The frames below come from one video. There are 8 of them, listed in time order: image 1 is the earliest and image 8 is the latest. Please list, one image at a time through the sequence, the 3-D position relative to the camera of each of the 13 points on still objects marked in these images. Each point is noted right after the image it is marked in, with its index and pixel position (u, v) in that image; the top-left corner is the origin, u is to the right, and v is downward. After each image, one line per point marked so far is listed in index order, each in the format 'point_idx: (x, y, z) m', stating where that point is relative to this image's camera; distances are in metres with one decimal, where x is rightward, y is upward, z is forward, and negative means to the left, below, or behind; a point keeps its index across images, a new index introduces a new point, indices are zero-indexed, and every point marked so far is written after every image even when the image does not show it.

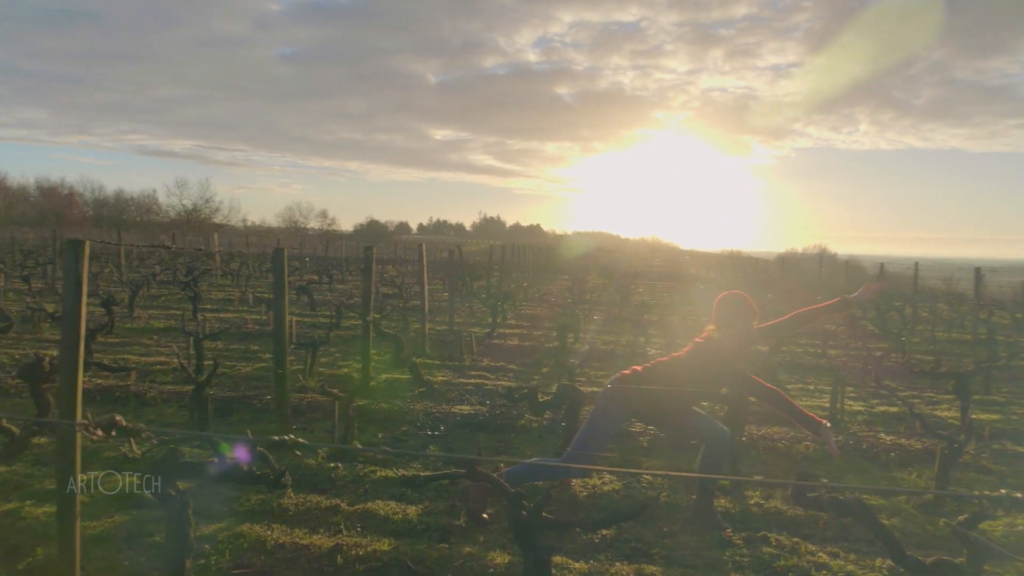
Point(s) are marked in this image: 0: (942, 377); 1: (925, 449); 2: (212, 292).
0: (+6.1, -1.3, +10.0) m
1: (+3.9, -1.5, +6.5) m
2: (-7.4, -0.1, +17.3) m
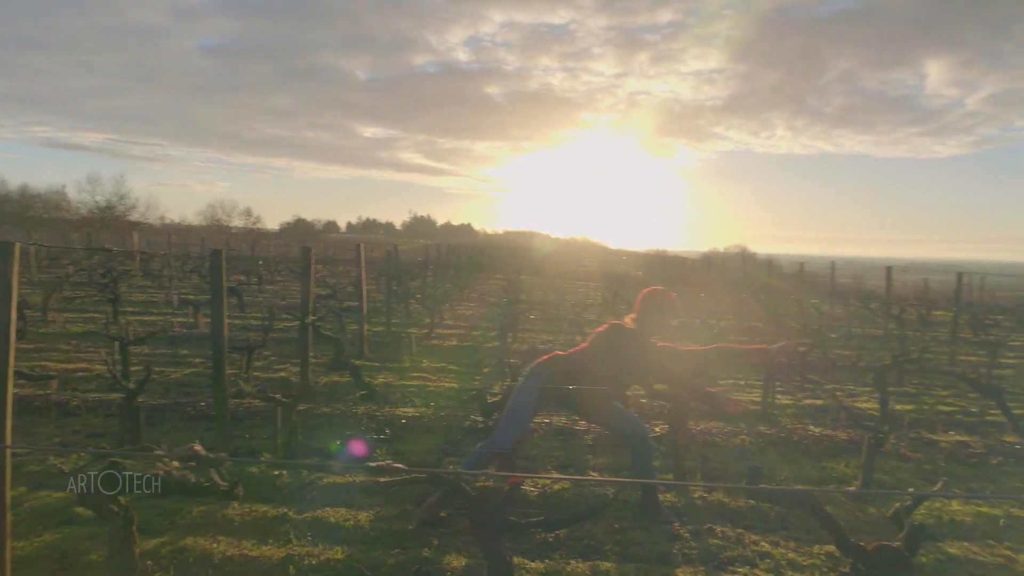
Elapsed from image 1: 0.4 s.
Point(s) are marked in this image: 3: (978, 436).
0: (+5.3, -1.2, +10.6) m
1: (+3.4, -1.5, +6.9) m
2: (-9.0, -0.1, +16.5) m
3: (+5.0, -1.4, +7.2) m
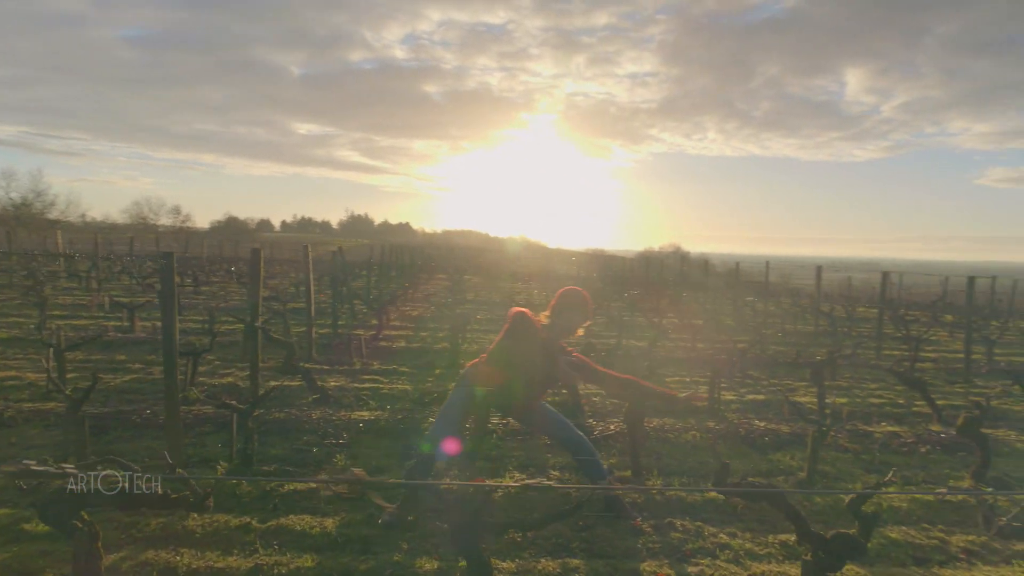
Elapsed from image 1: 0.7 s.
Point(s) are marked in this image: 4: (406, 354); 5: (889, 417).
0: (+4.5, -1.2, +11.1) m
1: (+3.0, -1.5, +7.2) m
2: (-10.2, -0.2, +15.7) m
3: (+4.5, -1.4, +7.7) m
4: (-1.8, -1.0, +11.1) m
5: (+4.6, -1.4, +8.1) m
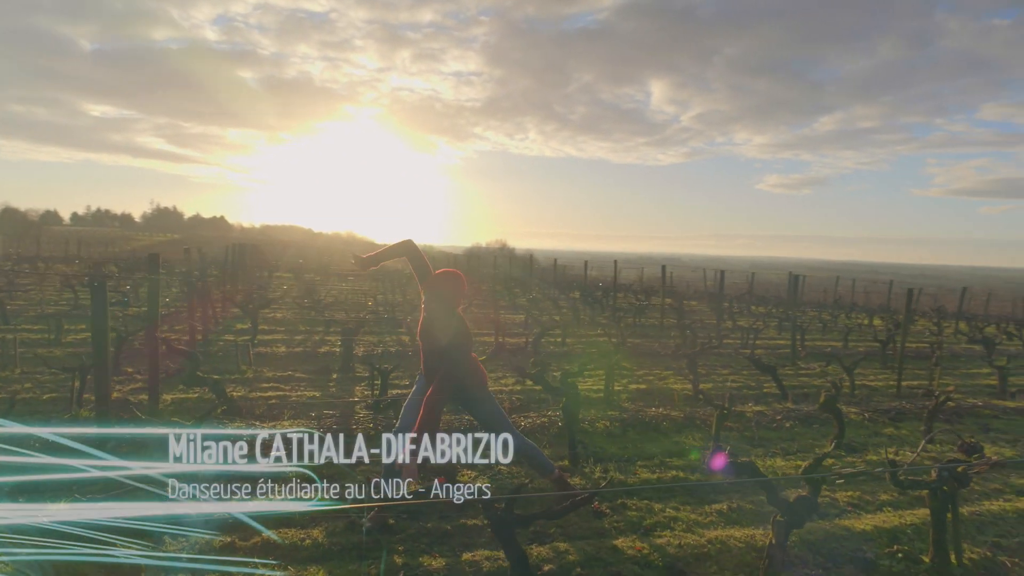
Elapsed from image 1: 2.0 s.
0: (+2.6, -1.2, +12.3) m
1: (+2.1, -1.5, +8.2) m
2: (-12.8, -0.3, +13.1) m
3: (+3.5, -1.4, +9.0) m
4: (-3.4, -1.1, +10.8) m
5: (+3.4, -1.4, +9.4) m
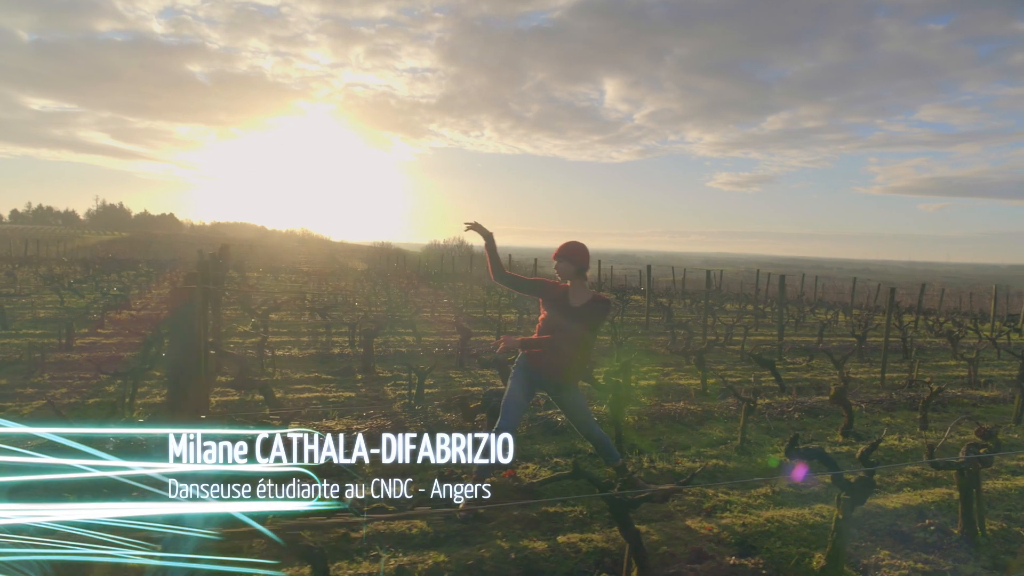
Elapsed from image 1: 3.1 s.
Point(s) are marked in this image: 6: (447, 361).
0: (+3.5, -1.2, +12.5) m
1: (+2.6, -1.5, +8.4) m
2: (-11.8, -0.4, +14.8) m
3: (+4.0, -1.4, +9.2) m
4: (-2.7, -1.1, +11.6) m
5: (+4.0, -1.4, +9.6) m
6: (-1.0, -1.1, +10.8) m
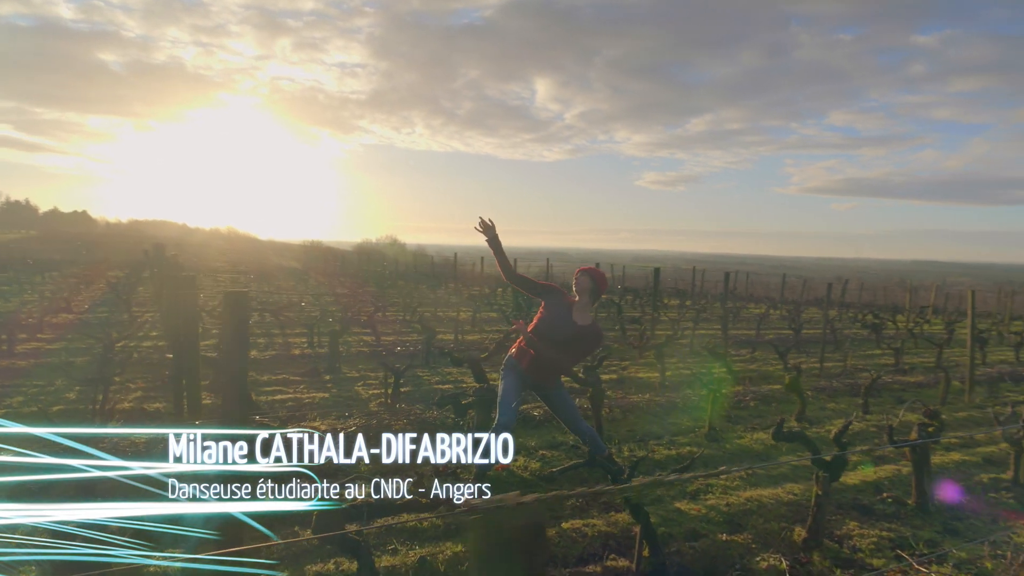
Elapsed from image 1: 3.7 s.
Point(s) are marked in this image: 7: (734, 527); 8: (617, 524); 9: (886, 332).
0: (+2.7, -1.2, +13.1) m
1: (+2.2, -1.4, +8.9) m
2: (-12.7, -0.5, +13.8) m
3: (+3.6, -1.4, +9.8) m
4: (-3.4, -1.1, +11.5) m
5: (+3.5, -1.3, +10.2) m
6: (-1.5, -1.1, +10.9) m
7: (+1.6, -1.7, +5.0) m
8: (+0.7, -1.6, +4.9) m
9: (+8.4, -1.0, +15.7) m
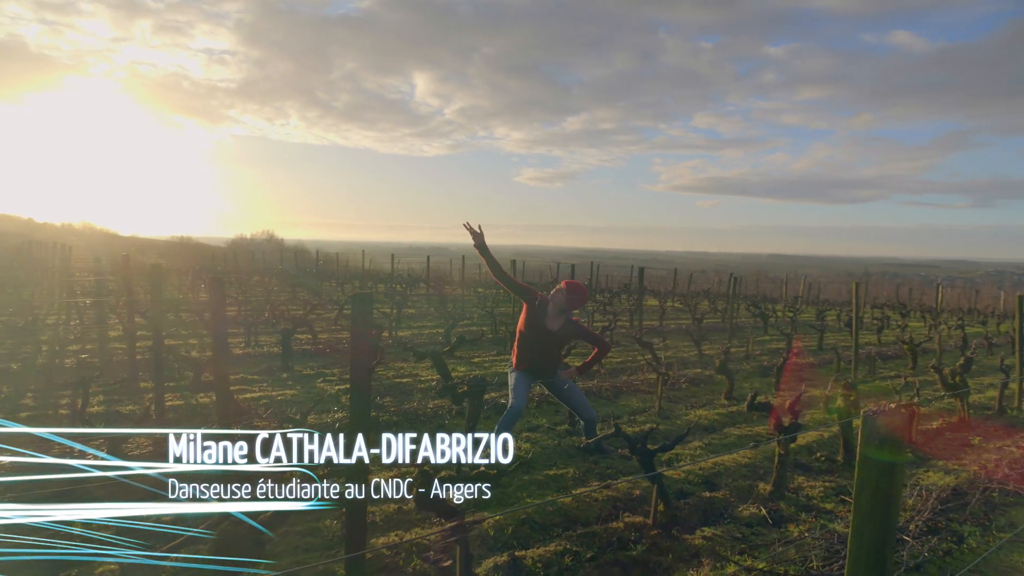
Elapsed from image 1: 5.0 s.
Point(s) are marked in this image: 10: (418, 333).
0: (+1.4, -1.1, +14.0) m
1: (+1.6, -1.4, +9.9) m
2: (-14.0, -0.6, +12.2) m
3: (+2.9, -1.3, +11.0) m
4: (-4.3, -1.1, +11.5) m
5: (+2.7, -1.2, +11.3) m
6: (-2.4, -1.1, +11.2) m
7: (+1.7, -1.7, +5.9) m
8: (+0.8, -1.6, +5.6) m
9: (+6.6, -0.8, +17.7) m
10: (-1.9, -0.9, +14.1) m
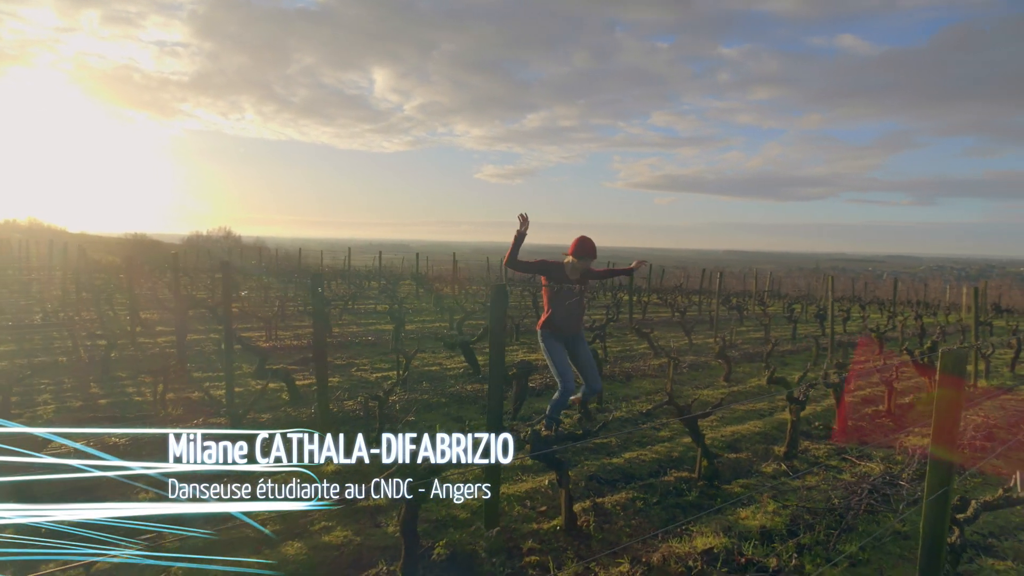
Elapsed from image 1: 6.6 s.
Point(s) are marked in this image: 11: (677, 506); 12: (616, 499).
0: (+1.4, -1.0, +15.0) m
1: (+1.9, -1.3, +10.9) m
2: (-13.8, -0.6, +12.3) m
3: (+3.1, -1.2, +12.1) m
4: (-4.1, -1.1, +12.2) m
5: (+2.9, -1.1, +12.4) m
6: (-2.2, -1.0, +11.9) m
7: (+2.2, -1.6, +6.9) m
8: (+1.4, -1.6, +6.6) m
9: (+6.4, -0.7, +19.0) m
10: (-1.8, -0.8, +14.9) m
11: (+1.3, -1.7, +5.4) m
12: (+0.8, -1.6, +5.4) m
